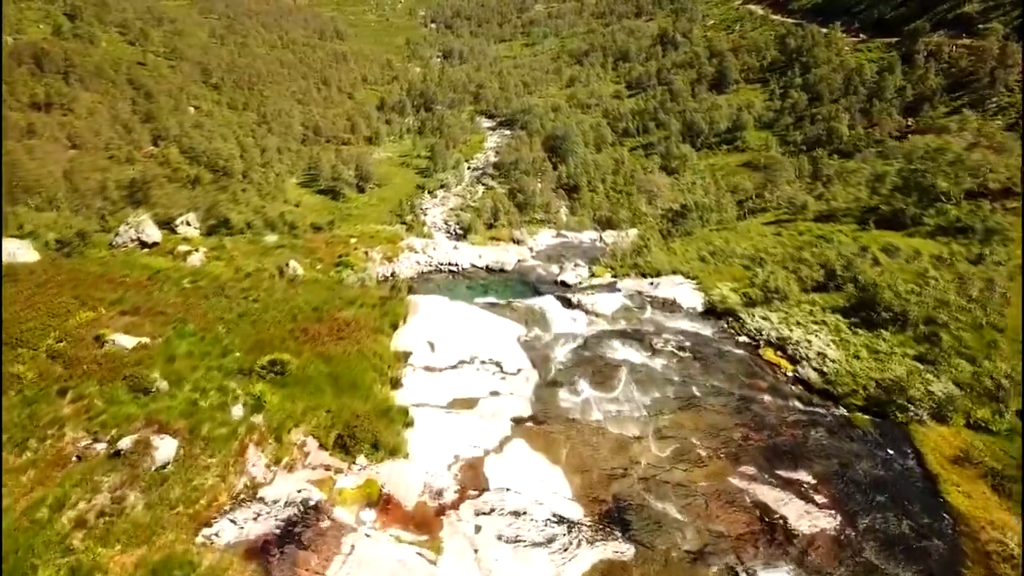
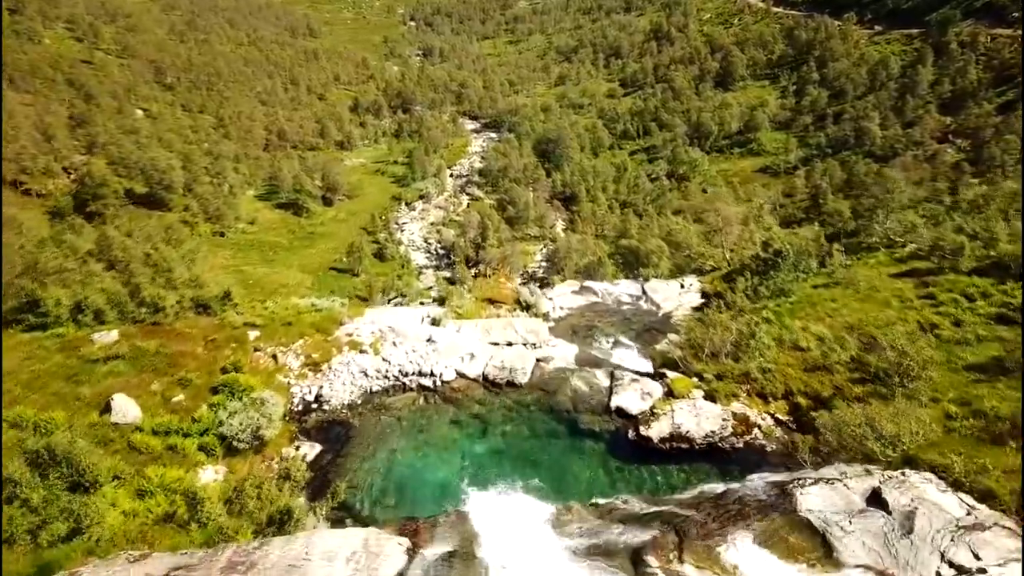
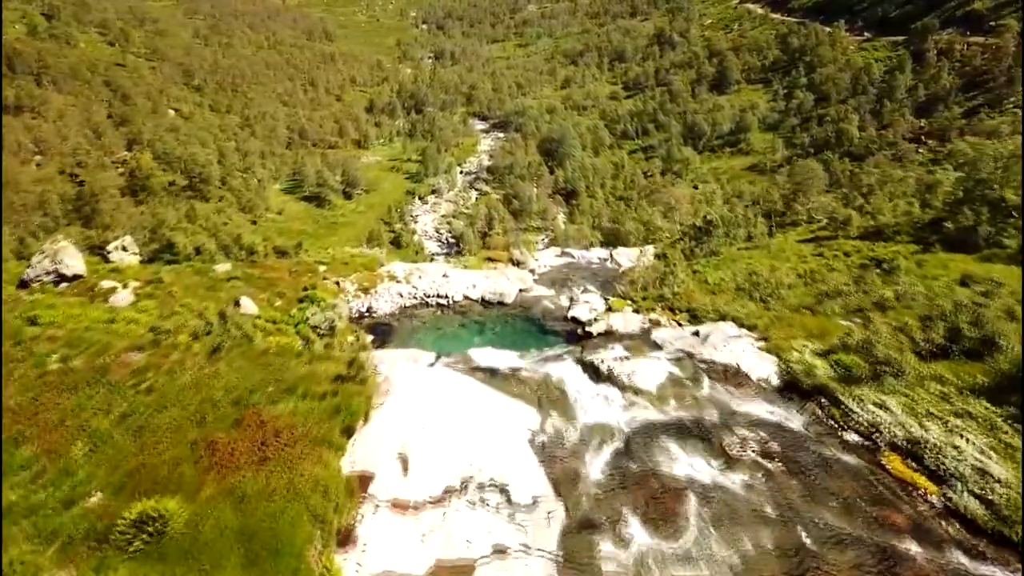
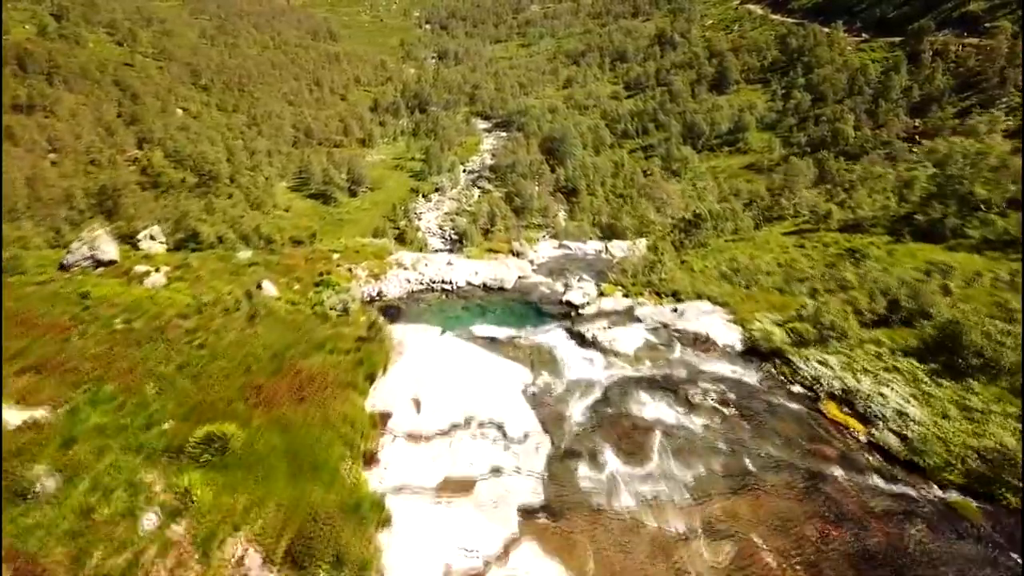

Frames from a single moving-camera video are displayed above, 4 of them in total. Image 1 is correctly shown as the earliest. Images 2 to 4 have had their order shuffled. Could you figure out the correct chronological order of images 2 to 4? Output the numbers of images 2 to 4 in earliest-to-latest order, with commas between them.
4, 3, 2
